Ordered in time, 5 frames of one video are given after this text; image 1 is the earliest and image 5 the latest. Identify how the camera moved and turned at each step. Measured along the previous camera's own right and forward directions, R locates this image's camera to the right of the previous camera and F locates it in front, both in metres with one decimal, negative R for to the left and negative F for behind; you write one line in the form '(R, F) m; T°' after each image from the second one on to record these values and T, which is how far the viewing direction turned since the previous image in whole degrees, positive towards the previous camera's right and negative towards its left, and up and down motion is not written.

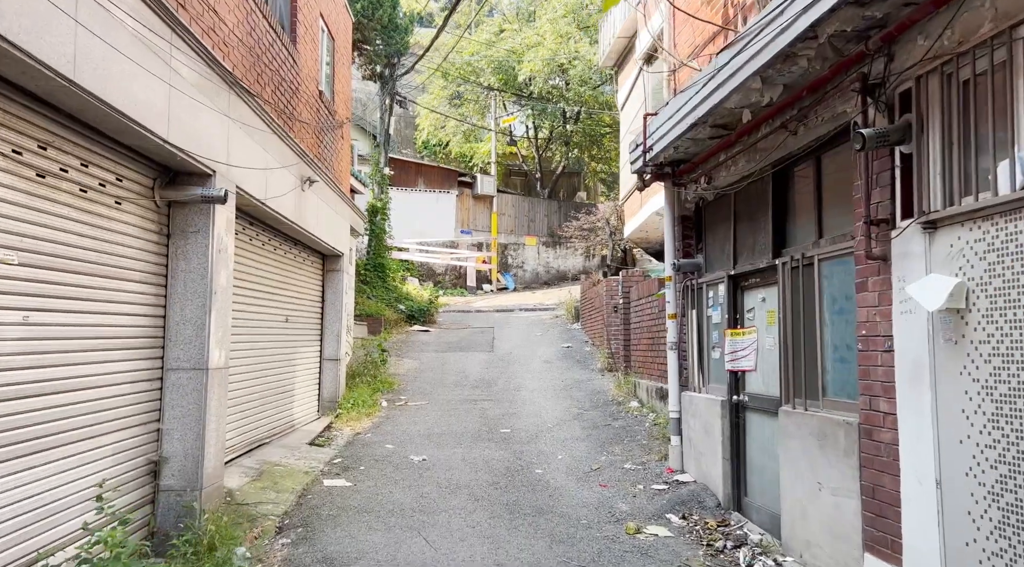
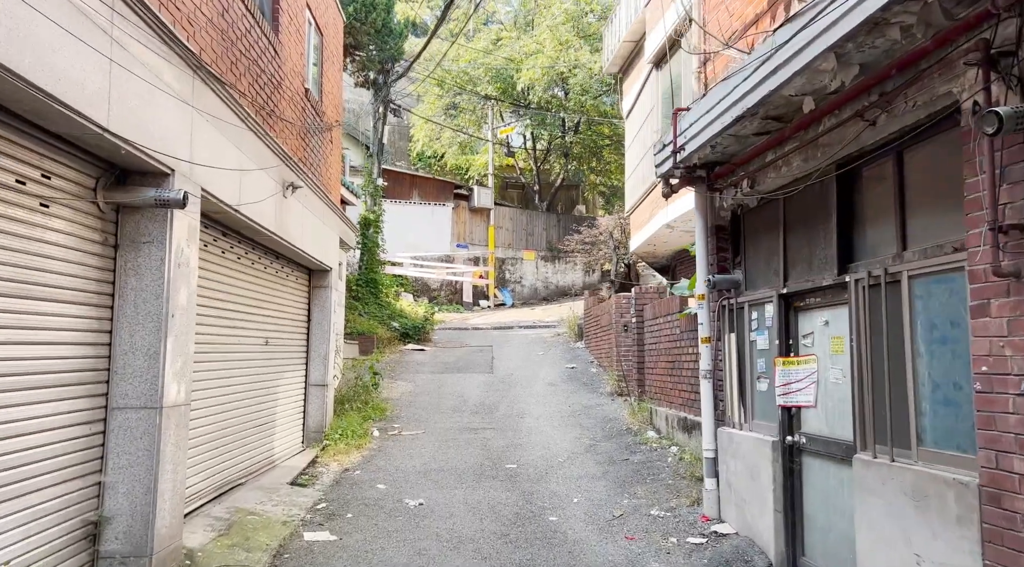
(-0.1, +0.8) m; +1°
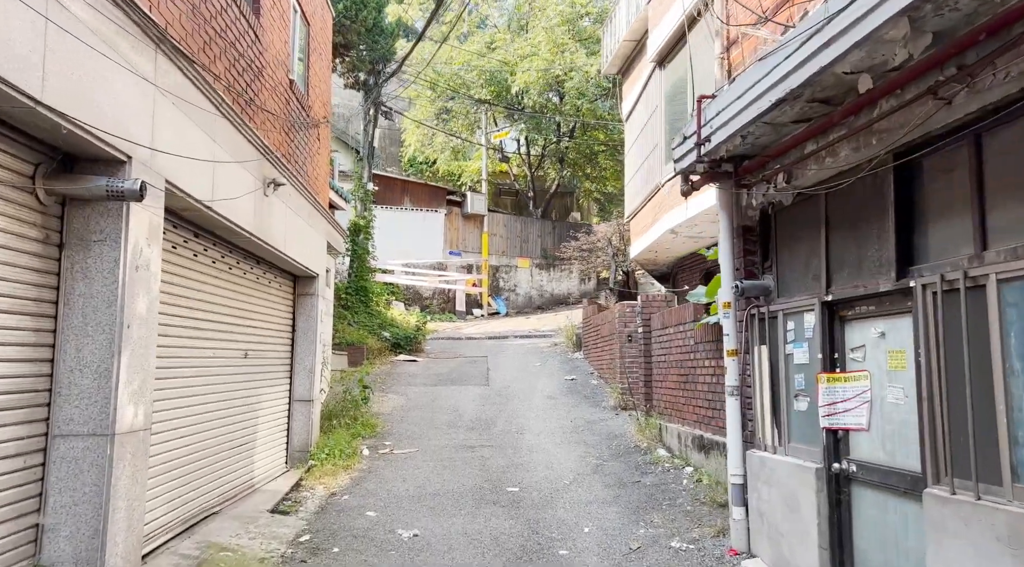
(-0.1, +0.6) m; +1°
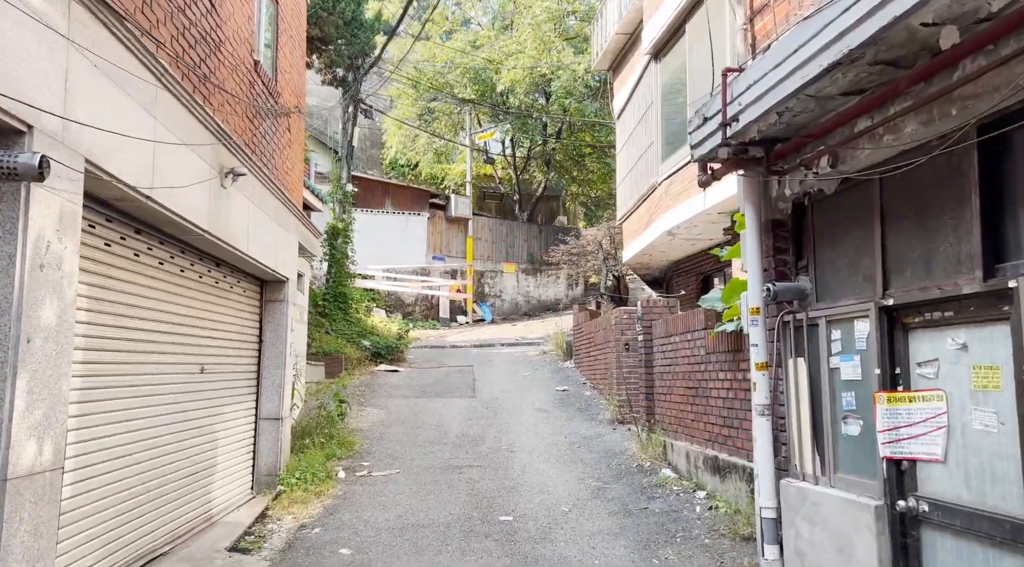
(-0.1, +0.7) m; +1°
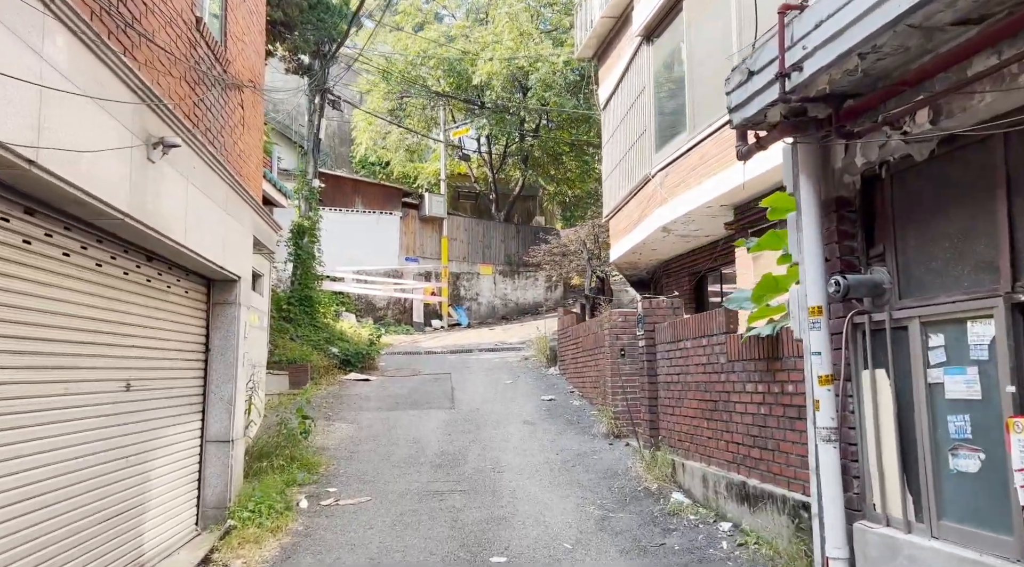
(-0.1, +1.0) m; +2°
